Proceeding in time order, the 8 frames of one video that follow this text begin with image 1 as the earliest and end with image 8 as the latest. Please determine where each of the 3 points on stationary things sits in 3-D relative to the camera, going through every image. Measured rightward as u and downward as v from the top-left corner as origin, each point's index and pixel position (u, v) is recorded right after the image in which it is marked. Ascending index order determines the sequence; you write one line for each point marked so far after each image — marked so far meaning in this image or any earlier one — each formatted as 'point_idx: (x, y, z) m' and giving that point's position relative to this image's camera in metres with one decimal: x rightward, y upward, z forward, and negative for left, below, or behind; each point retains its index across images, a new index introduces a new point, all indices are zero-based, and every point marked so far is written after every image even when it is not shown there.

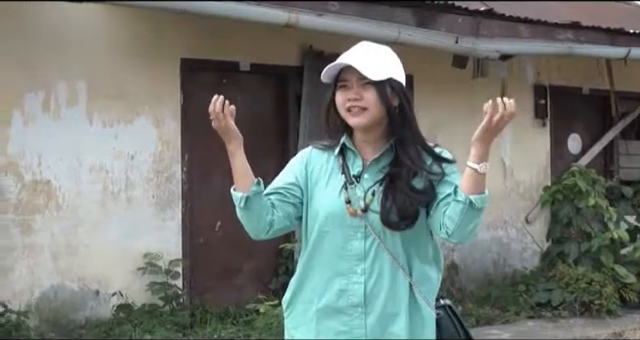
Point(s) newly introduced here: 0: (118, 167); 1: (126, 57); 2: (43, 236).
0: (-0.7, 0.0, +5.2) m
1: (-0.7, +0.4, +5.1) m
2: (-0.9, -0.2, +4.9) m
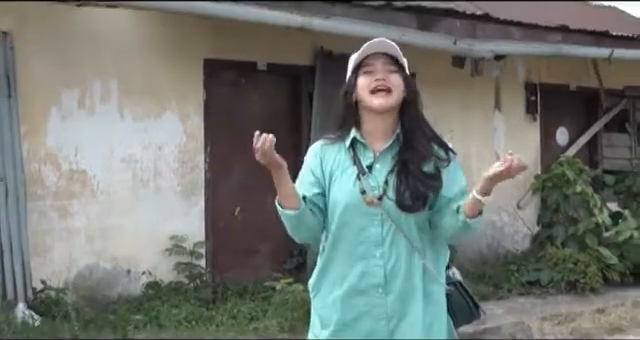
0: (-0.7, +0.1, +5.7) m
1: (-0.6, +0.4, +5.6) m
2: (-0.9, -0.2, +5.4) m
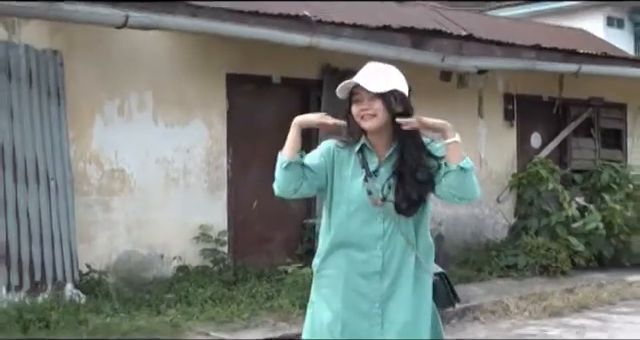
0: (-0.6, +0.1, +6.6) m
1: (-0.6, +0.4, +6.5) m
2: (-0.8, -0.2, +6.3) m
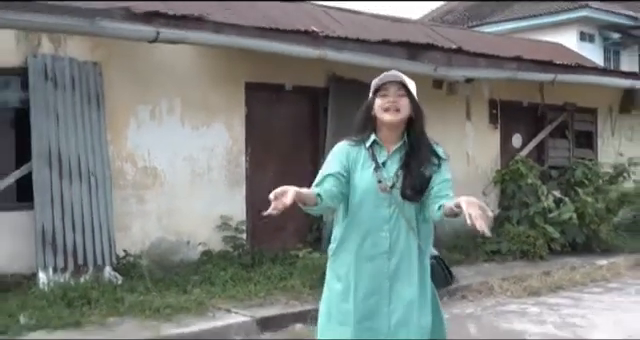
0: (-0.6, +0.1, +7.5) m
1: (-0.6, +0.4, +7.4) m
2: (-0.8, -0.2, +7.2) m
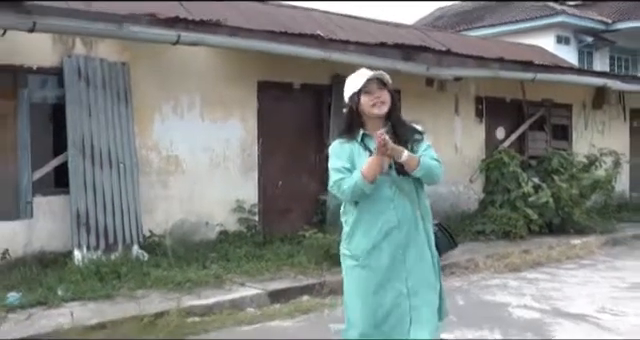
0: (-0.6, +0.1, +8.3) m
1: (-0.5, +0.5, +8.3) m
2: (-0.8, -0.1, +8.0) m
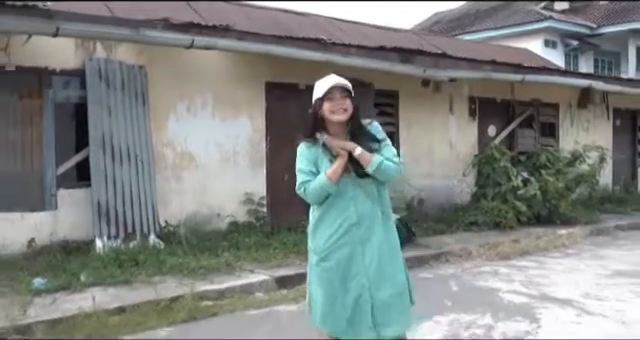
0: (-0.5, +0.2, +8.9) m
1: (-0.5, +0.5, +8.9) m
2: (-0.8, -0.1, +8.6) m
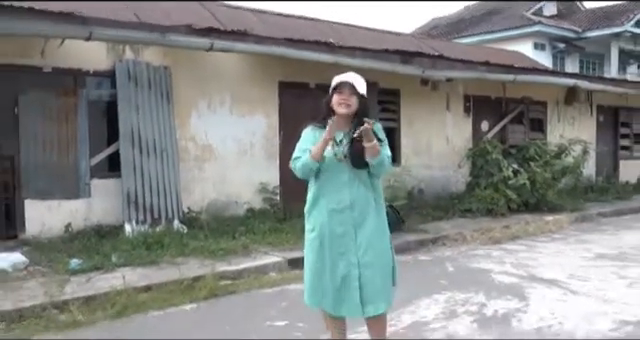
0: (-0.5, +0.2, +9.8) m
1: (-0.5, +0.6, +9.7) m
2: (-0.7, 0.0, +9.5) m
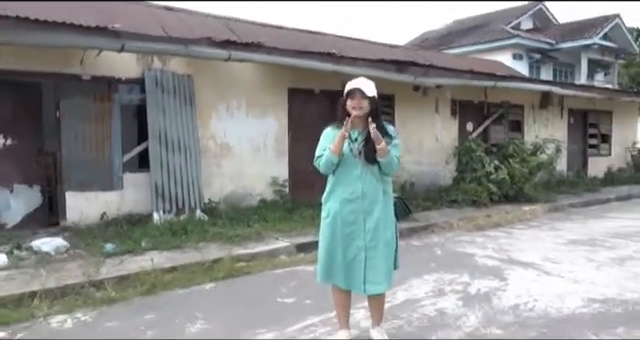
0: (-0.4, +0.3, +11.1) m
1: (-0.4, +0.6, +11.0) m
2: (-0.7, 0.0, +10.8) m
